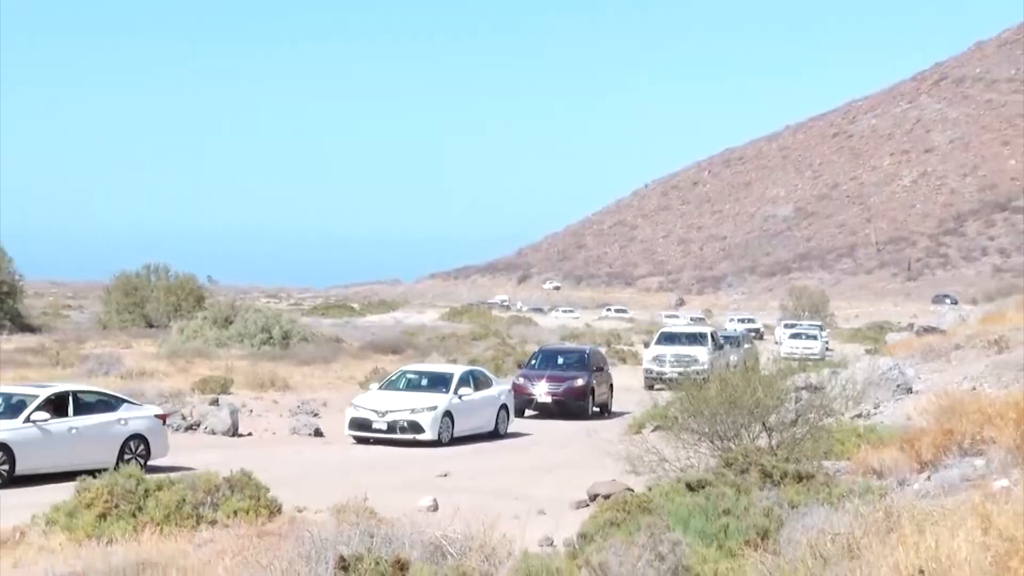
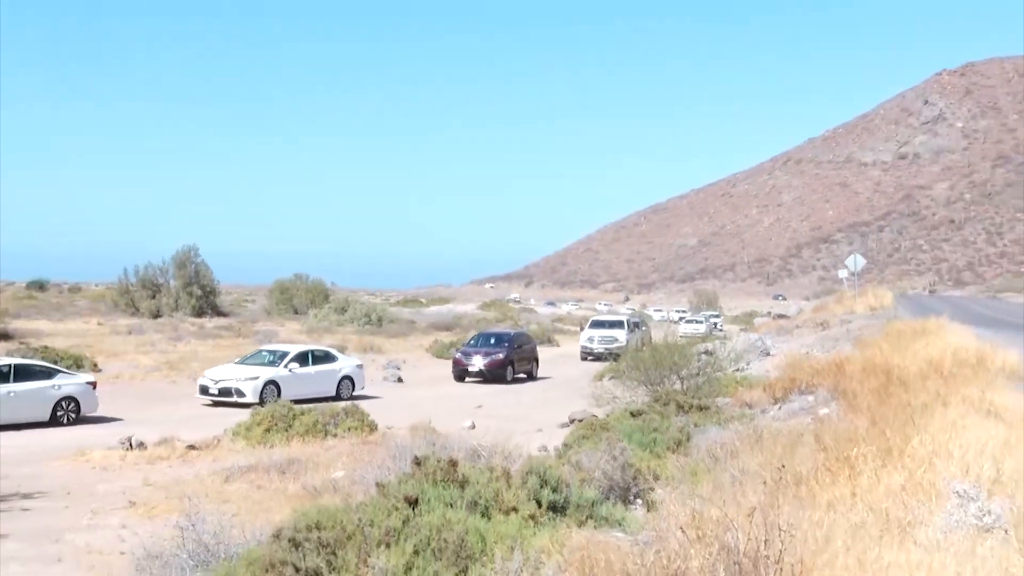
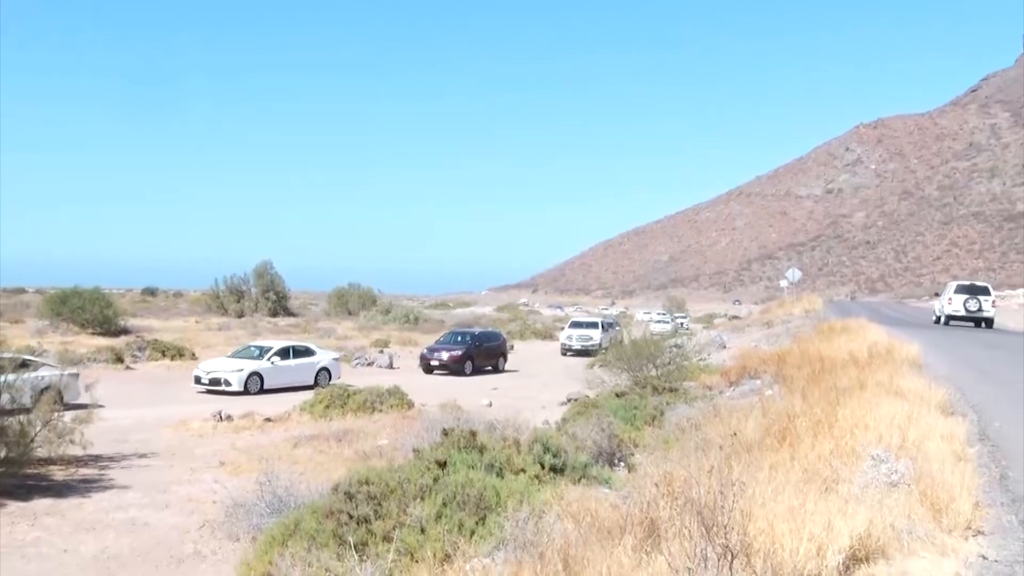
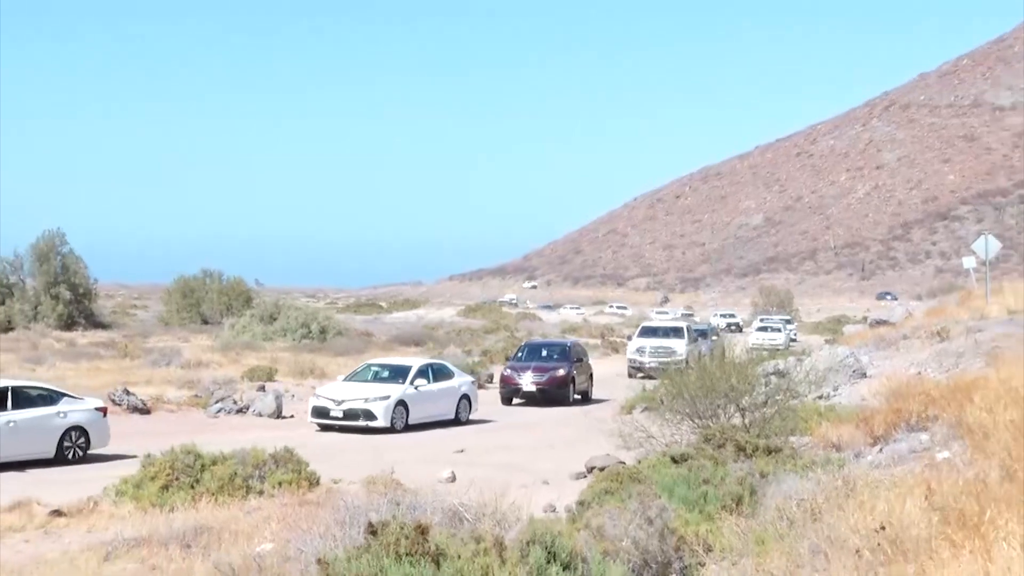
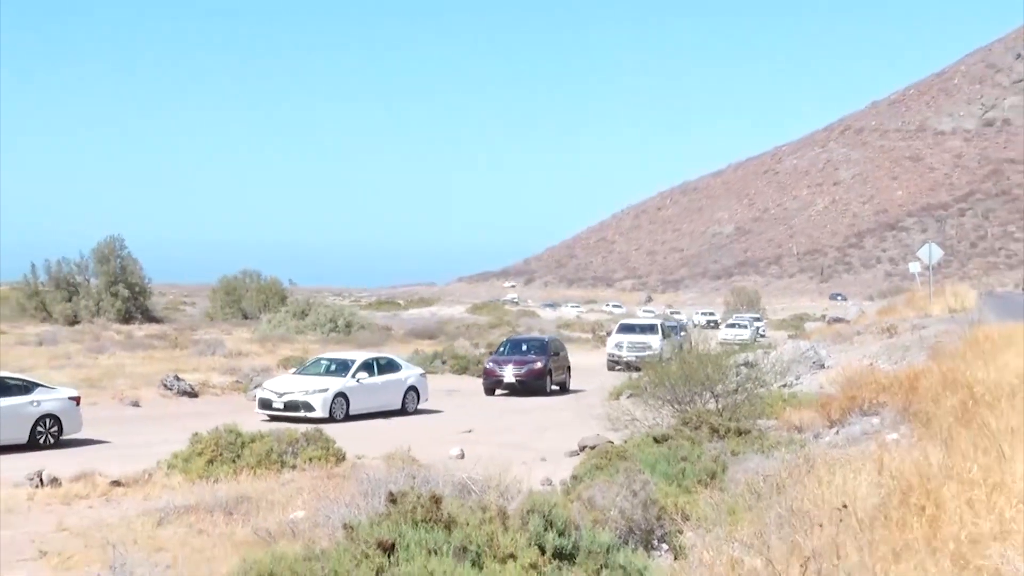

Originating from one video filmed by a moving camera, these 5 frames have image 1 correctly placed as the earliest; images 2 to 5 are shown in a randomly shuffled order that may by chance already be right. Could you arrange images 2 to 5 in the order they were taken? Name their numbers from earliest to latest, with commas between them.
4, 5, 2, 3
